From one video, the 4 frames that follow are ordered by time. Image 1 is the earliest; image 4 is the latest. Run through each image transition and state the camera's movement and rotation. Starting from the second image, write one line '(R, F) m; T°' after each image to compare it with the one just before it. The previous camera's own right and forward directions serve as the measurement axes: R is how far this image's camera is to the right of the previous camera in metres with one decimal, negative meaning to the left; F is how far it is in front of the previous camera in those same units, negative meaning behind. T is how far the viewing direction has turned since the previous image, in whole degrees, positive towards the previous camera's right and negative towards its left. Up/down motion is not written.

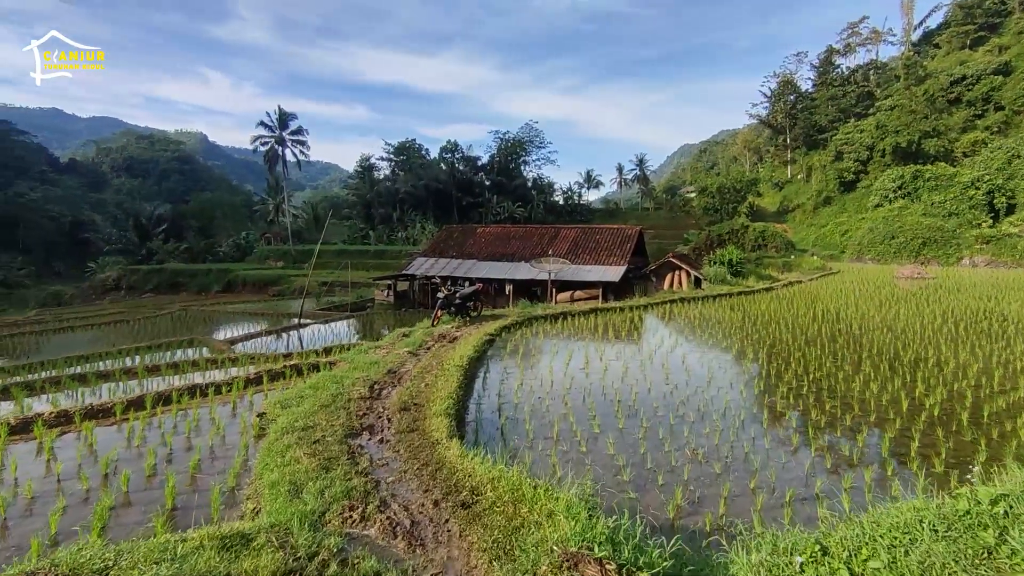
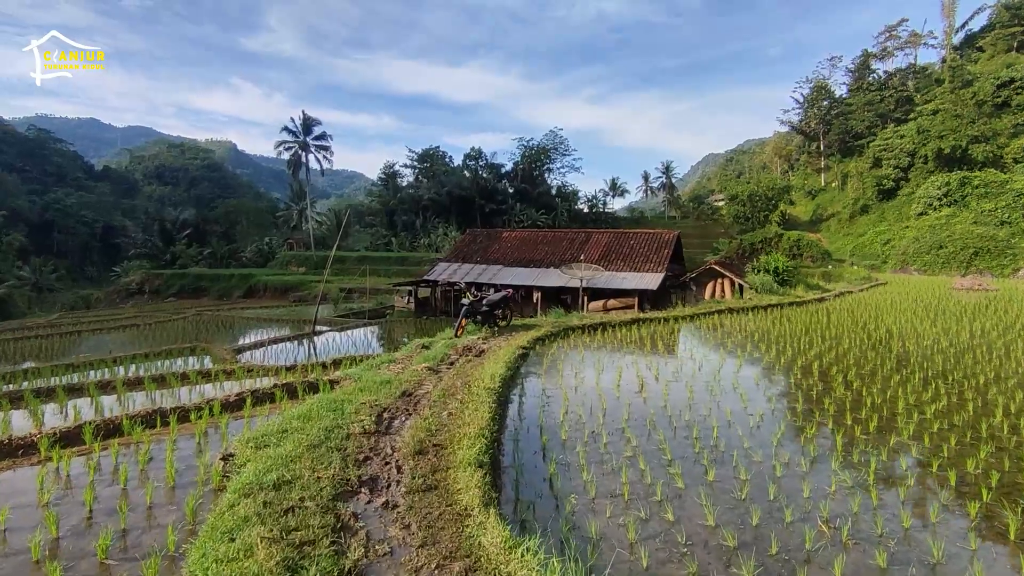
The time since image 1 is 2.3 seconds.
(-0.2, +1.4) m; -2°
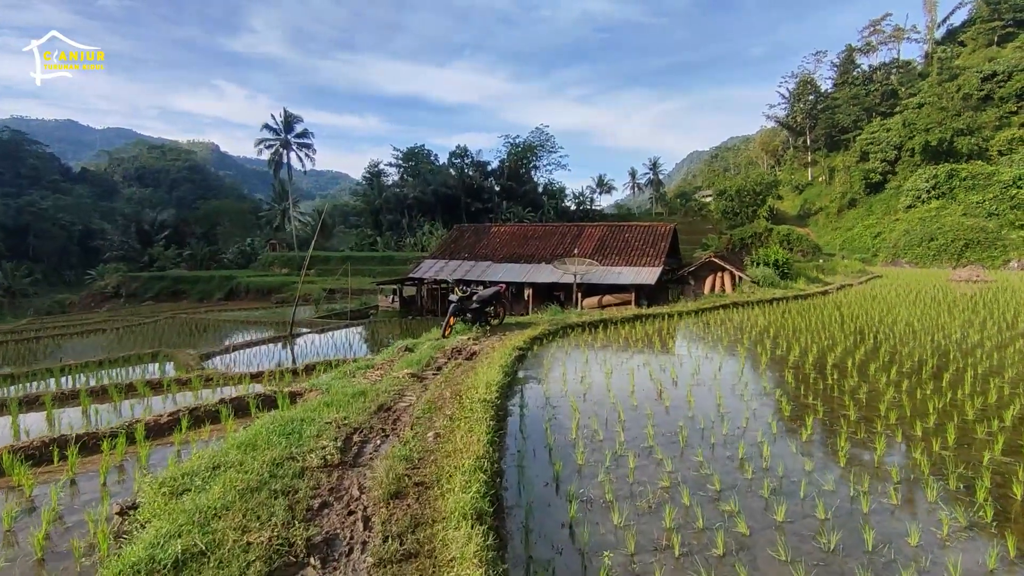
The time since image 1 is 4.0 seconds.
(-0.1, +1.0) m; +1°
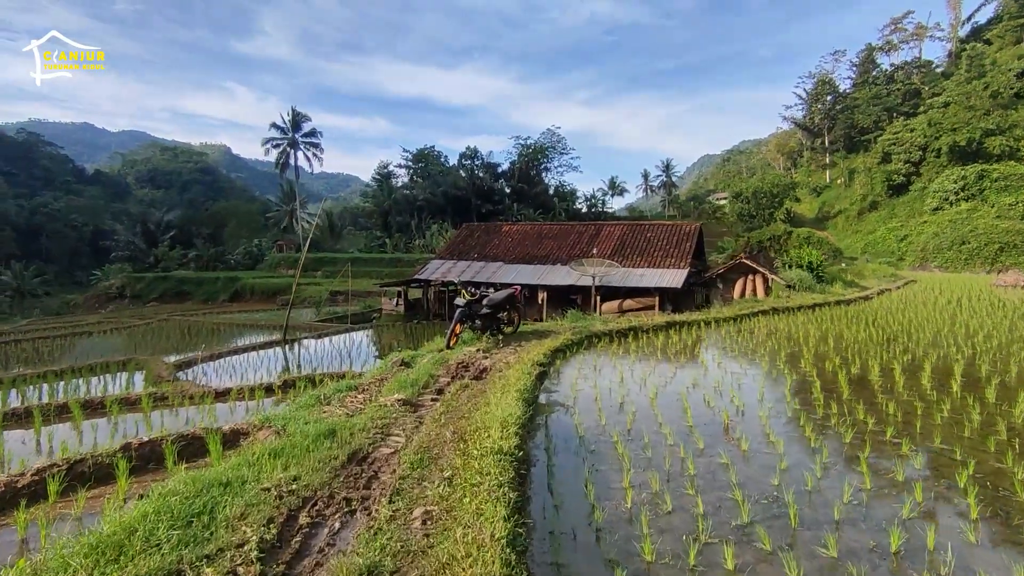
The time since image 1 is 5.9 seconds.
(-0.1, +1.5) m; -1°
